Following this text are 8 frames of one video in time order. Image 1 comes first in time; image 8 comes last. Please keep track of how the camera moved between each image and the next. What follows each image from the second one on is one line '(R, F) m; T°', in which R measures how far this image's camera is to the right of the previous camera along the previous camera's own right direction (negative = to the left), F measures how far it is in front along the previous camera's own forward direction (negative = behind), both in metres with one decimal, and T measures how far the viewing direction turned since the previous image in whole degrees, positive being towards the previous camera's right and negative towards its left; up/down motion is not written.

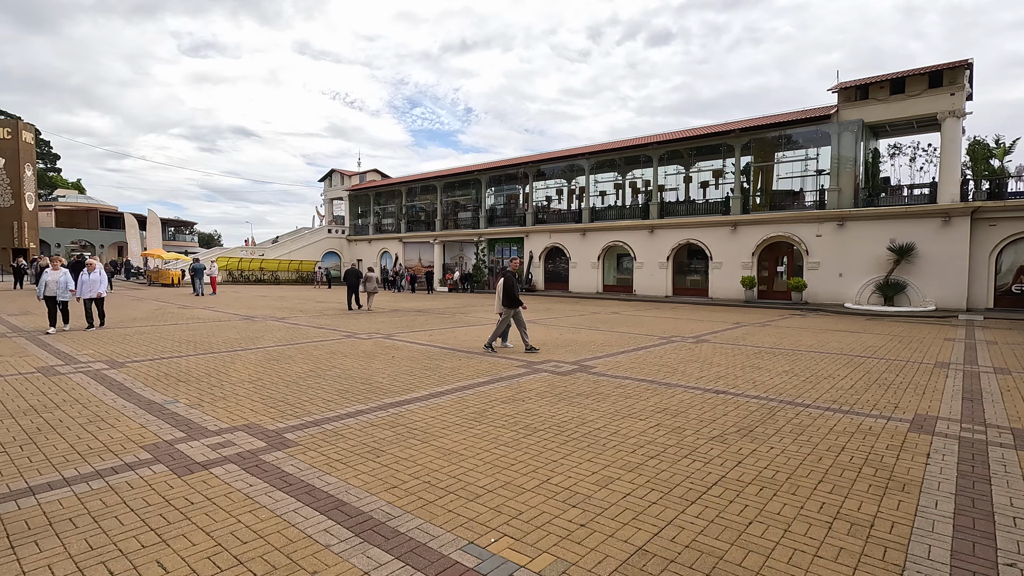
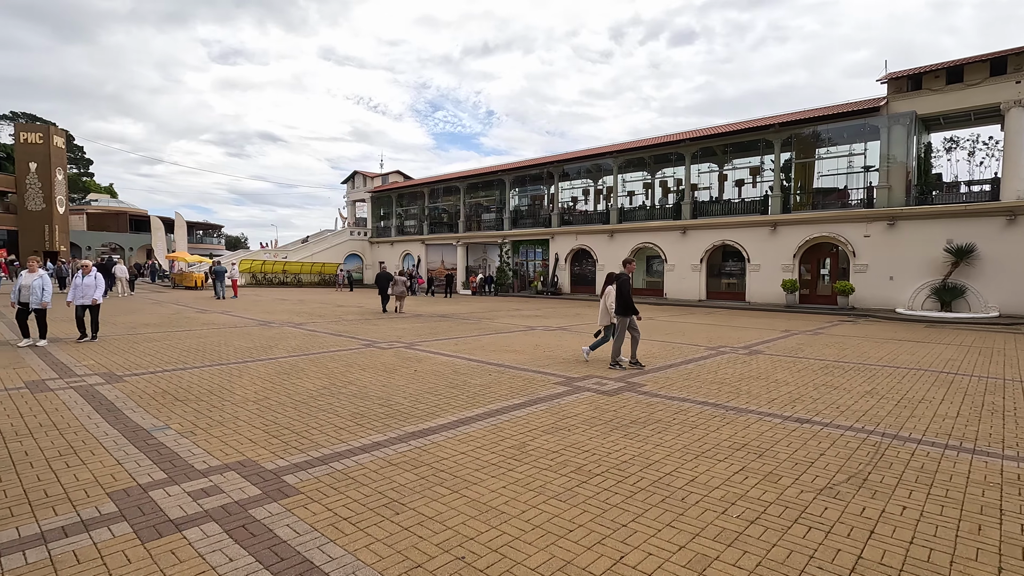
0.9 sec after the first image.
(-0.2, +1.0) m; -2°
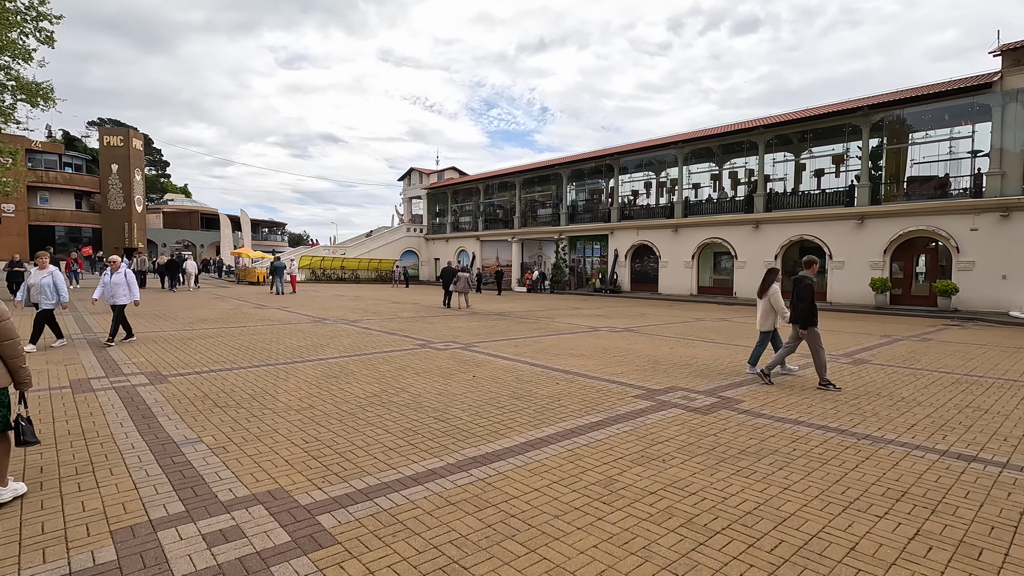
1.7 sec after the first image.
(-0.2, +0.9) m; -6°
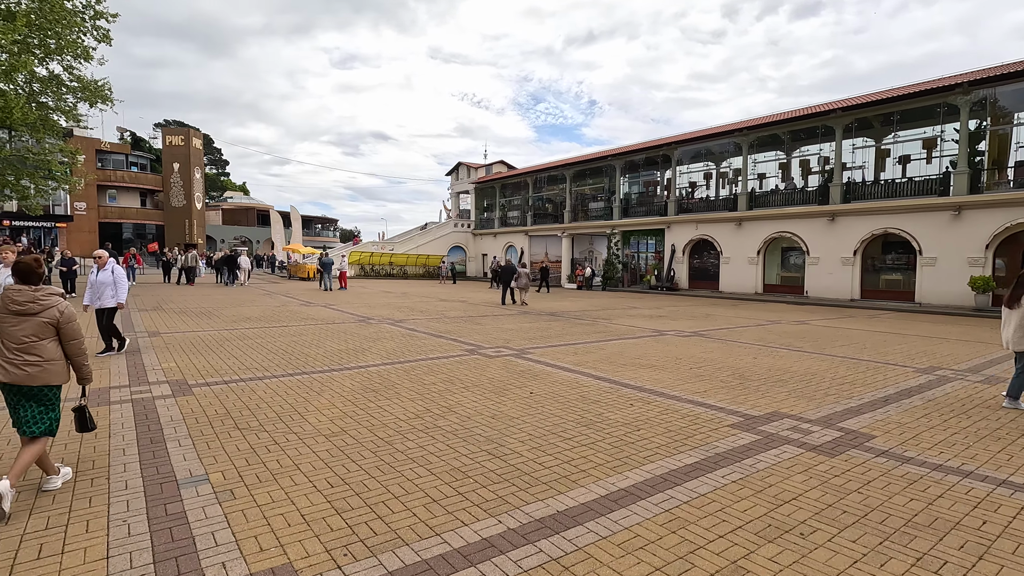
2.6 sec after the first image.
(-0.2, +1.0) m; -5°
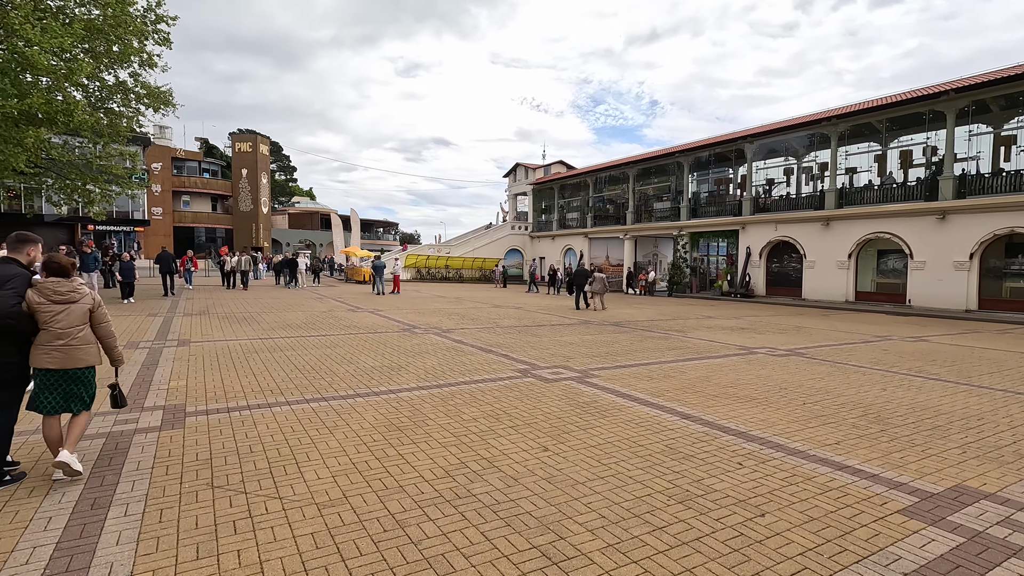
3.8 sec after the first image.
(0.0, +1.4) m; -6°
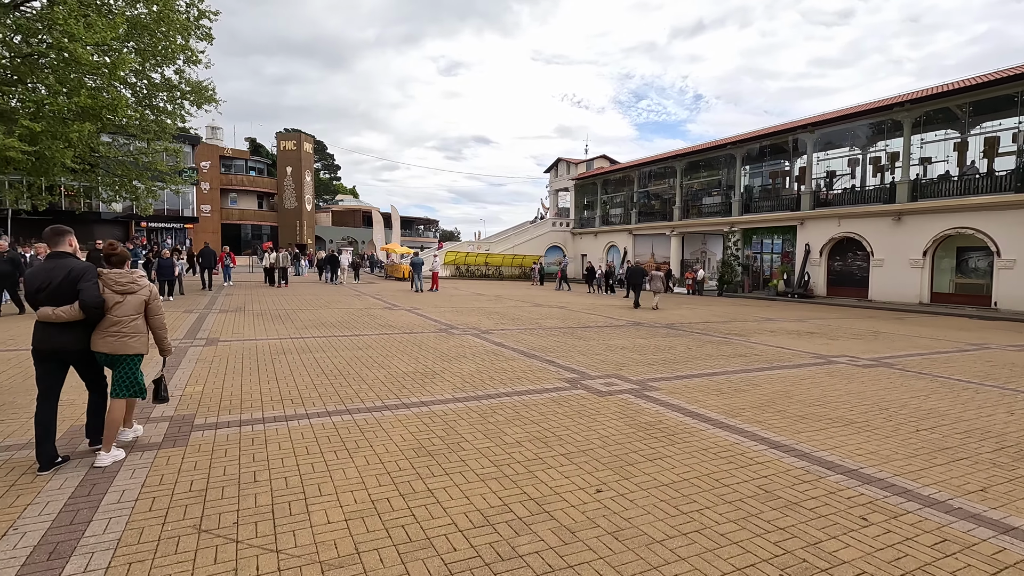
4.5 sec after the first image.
(-0.1, +0.8) m; -4°
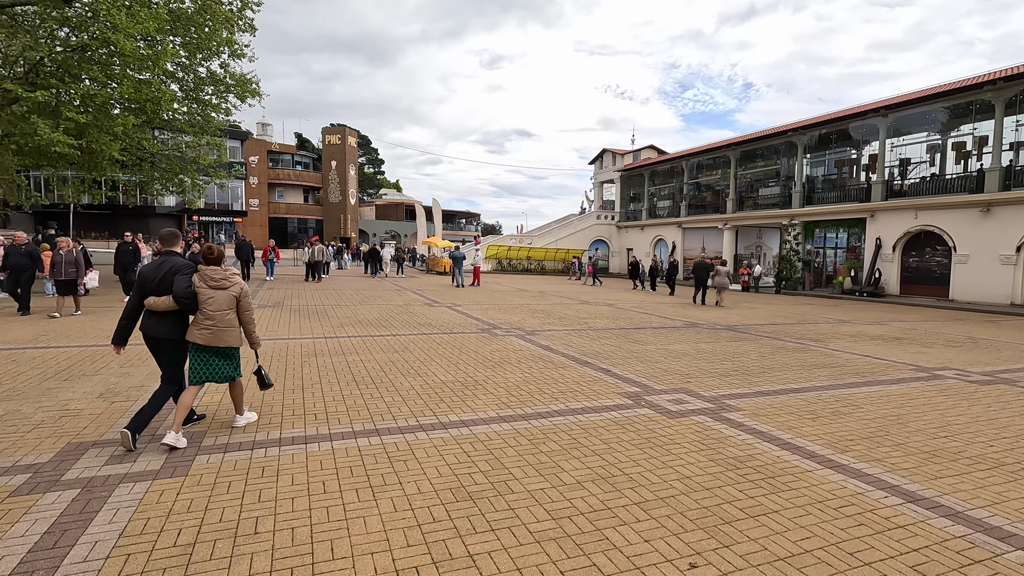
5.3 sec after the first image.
(-0.1, +0.9) m; -4°
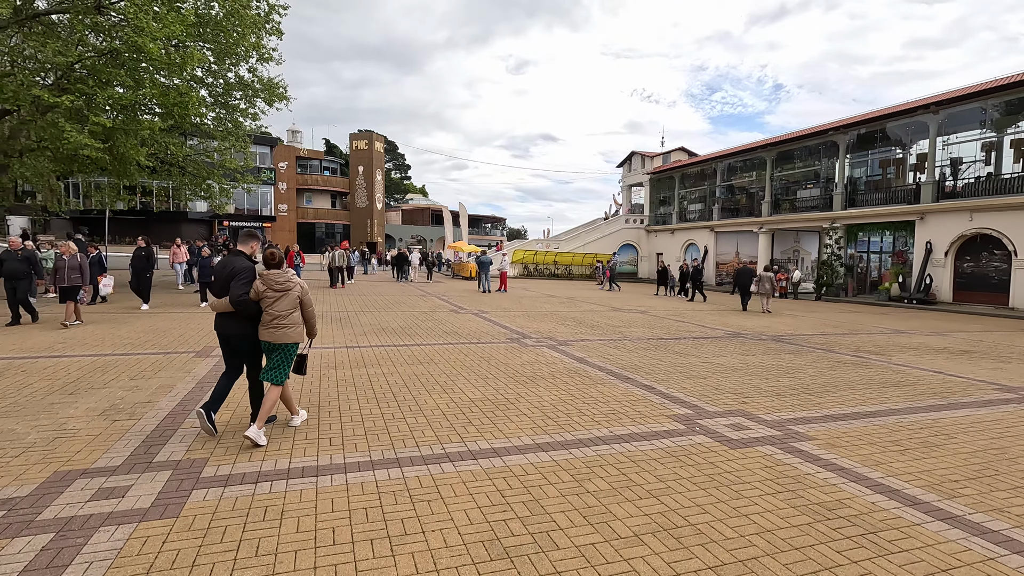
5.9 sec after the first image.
(-0.1, +0.6) m; -3°
